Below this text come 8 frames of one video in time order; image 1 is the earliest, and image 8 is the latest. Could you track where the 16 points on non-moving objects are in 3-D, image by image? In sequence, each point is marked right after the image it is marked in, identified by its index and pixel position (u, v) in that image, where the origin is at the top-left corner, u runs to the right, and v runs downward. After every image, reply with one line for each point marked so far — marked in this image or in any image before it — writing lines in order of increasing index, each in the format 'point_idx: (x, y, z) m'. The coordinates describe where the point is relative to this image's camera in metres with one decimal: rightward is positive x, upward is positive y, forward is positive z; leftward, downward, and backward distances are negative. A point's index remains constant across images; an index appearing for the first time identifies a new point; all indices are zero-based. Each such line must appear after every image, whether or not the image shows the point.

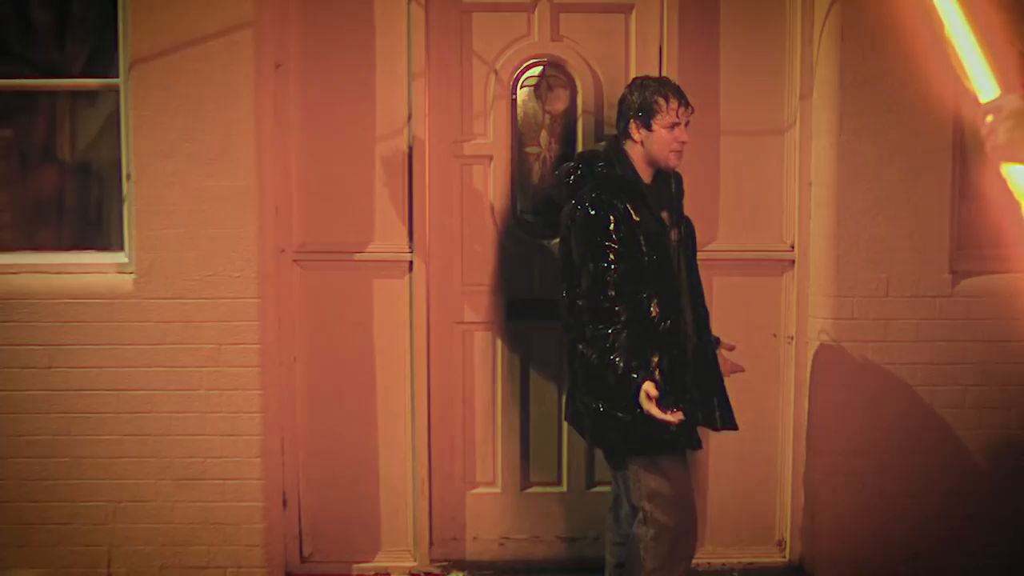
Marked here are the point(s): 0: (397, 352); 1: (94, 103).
0: (-0.3, -0.2, +3.8) m
1: (-1.3, +0.6, +3.9) m
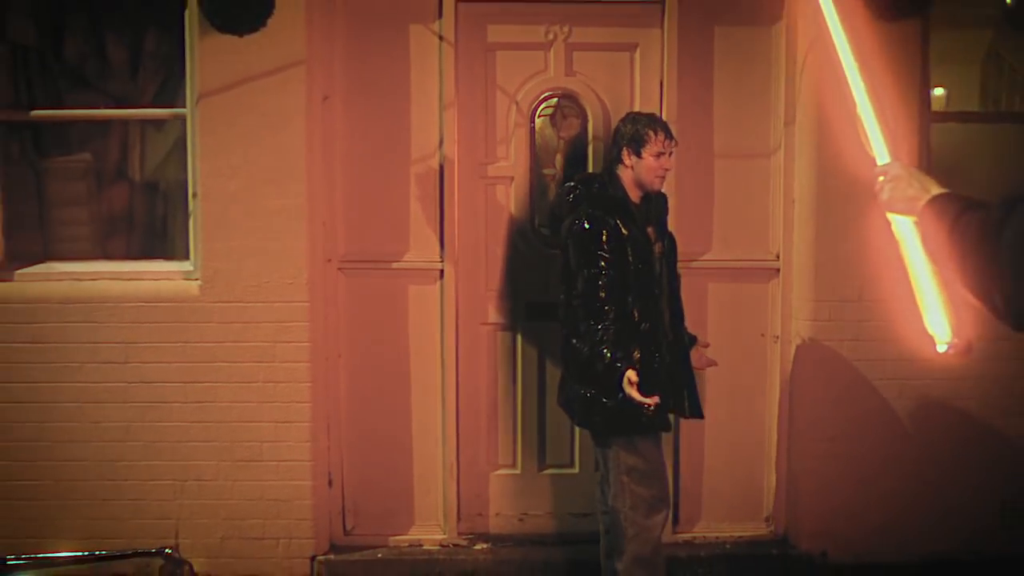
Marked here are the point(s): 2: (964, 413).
0: (-0.3, -0.2, +4.3) m
1: (-1.2, +0.5, +4.4) m
2: (+1.4, -0.4, +4.2) m
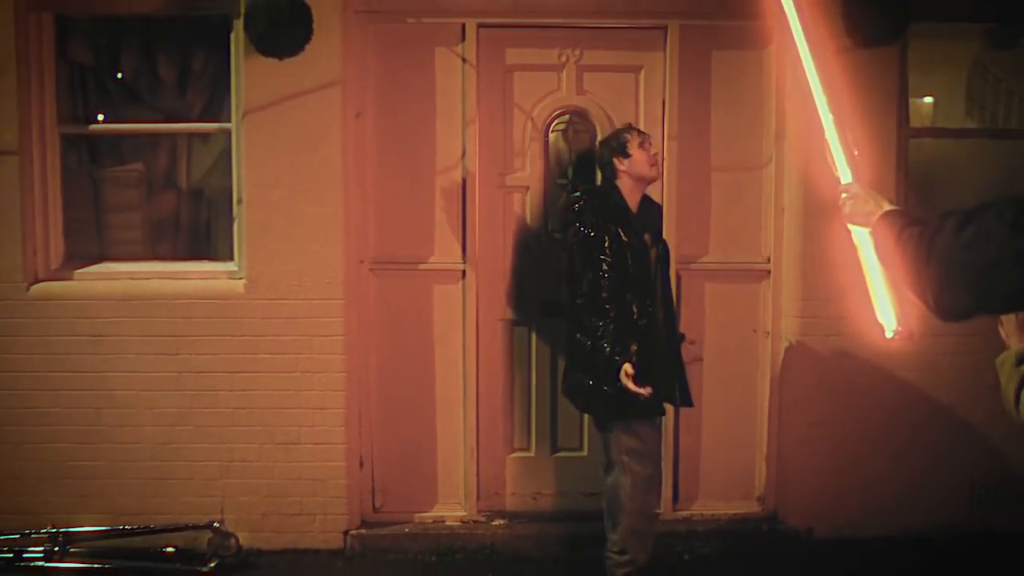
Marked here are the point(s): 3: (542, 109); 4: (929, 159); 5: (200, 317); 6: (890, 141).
0: (-0.2, -0.2, +4.8) m
1: (-1.1, +0.5, +4.8) m
2: (+1.5, -0.4, +4.6) m
3: (+0.1, +0.6, +4.7) m
4: (+1.5, +0.5, +4.8) m
5: (-1.1, -0.1, +4.7) m
6: (+1.3, +0.5, +4.6) m
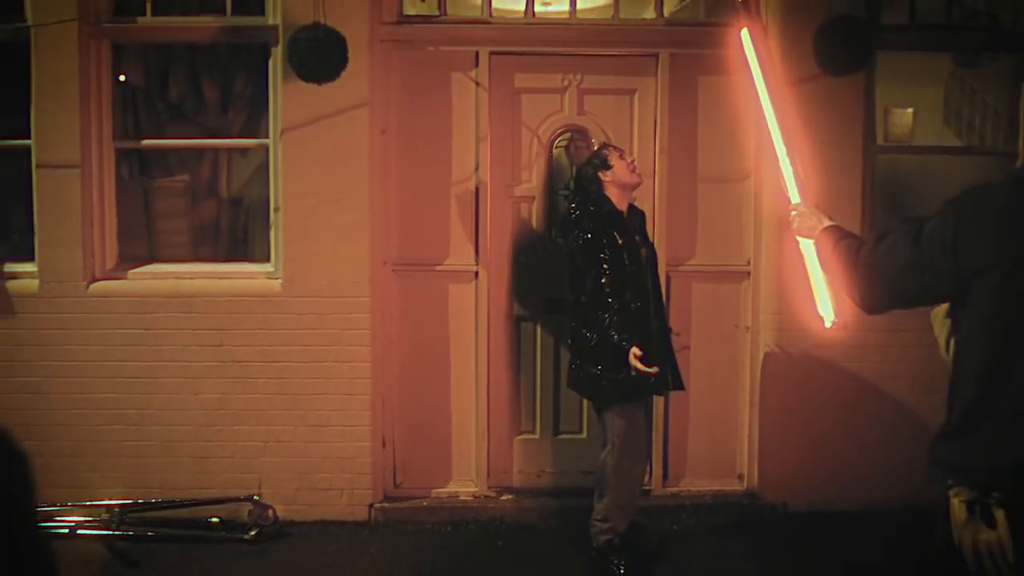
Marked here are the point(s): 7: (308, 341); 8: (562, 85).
0: (-0.2, -0.2, +5.3) m
1: (-1.1, +0.6, +5.4) m
2: (+1.5, -0.4, +5.2) m
3: (+0.1, +0.7, +5.3) m
4: (+1.6, +0.5, +5.3) m
5: (-1.1, -0.1, +5.2) m
6: (+1.4, +0.5, +5.2) m
7: (-0.8, -0.2, +5.2) m
8: (+0.2, +0.8, +5.3) m
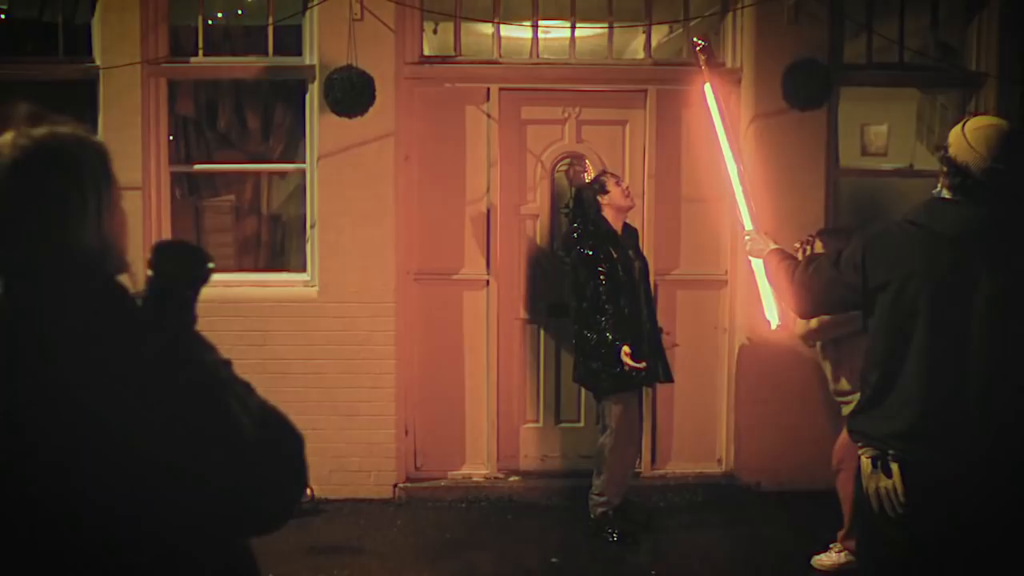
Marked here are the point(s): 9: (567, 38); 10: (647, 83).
0: (-0.2, -0.2, +6.1) m
1: (-1.1, +0.5, +6.1) m
2: (+1.6, -0.4, +5.9) m
3: (+0.2, +0.6, +6.0) m
4: (+1.6, +0.4, +6.1) m
5: (-1.1, -0.1, +5.9) m
6: (+1.4, +0.5, +5.9) m
7: (-0.8, -0.2, +5.9) m
8: (+0.2, +0.8, +6.0) m
9: (+0.3, +1.2, +6.0) m
10: (+0.6, +0.9, +6.0) m
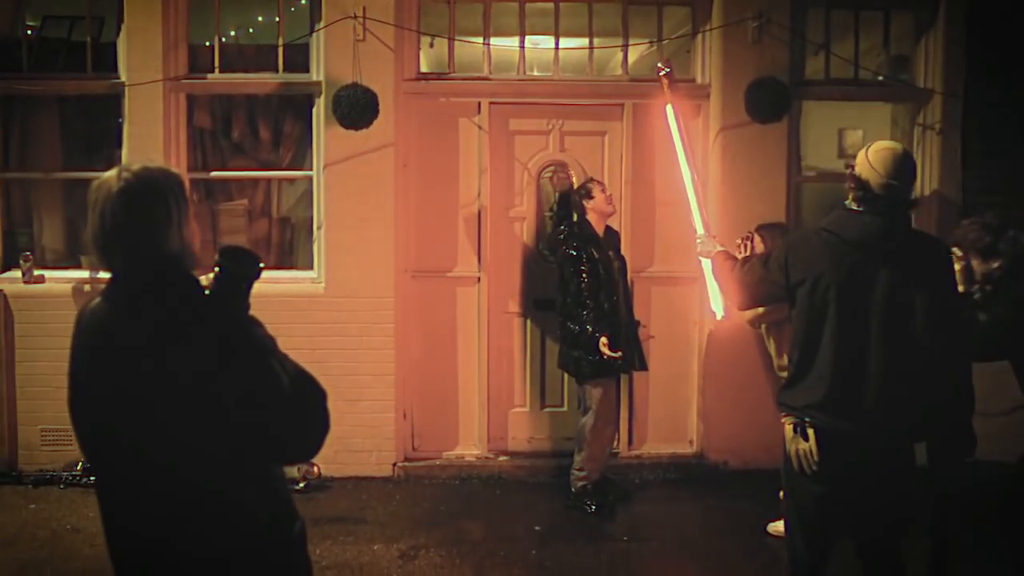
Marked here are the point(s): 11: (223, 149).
0: (-0.2, -0.2, +6.6) m
1: (-1.1, +0.5, +6.7) m
2: (+1.5, -0.4, +6.5) m
3: (+0.1, +0.6, +6.6) m
4: (+1.5, +0.5, +6.7) m
5: (-1.1, -0.1, +6.5) m
6: (+1.3, +0.5, +6.5) m
7: (-0.8, -0.2, +6.5) m
8: (+0.2, +0.8, +6.6) m
9: (+0.2, +1.2, +6.6) m
10: (+0.6, +1.0, +6.5) m
11: (-1.5, +0.7, +6.7) m
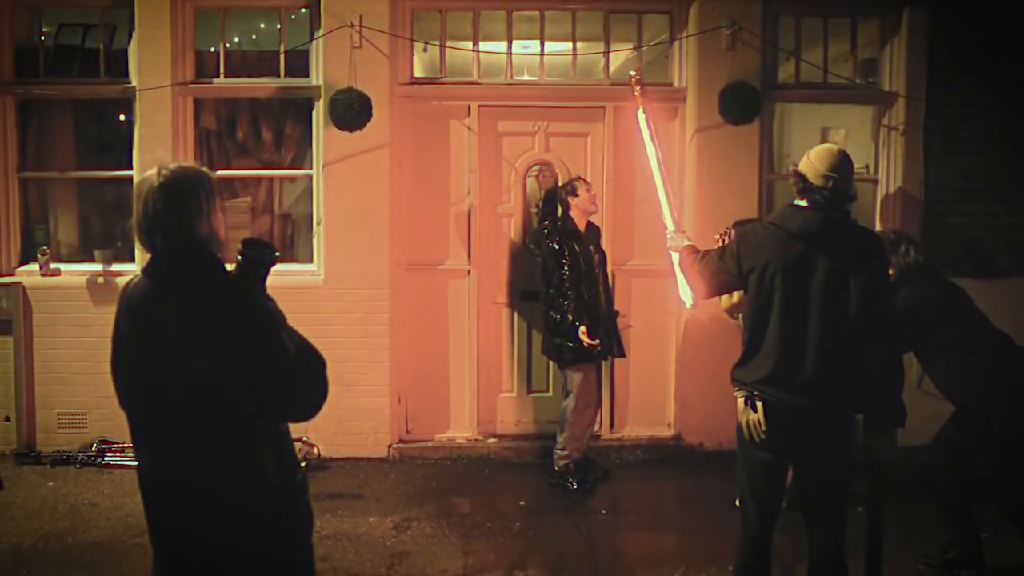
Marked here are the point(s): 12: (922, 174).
0: (-0.3, -0.2, +7.1) m
1: (-1.2, +0.6, +7.1) m
2: (+1.4, -0.4, +6.9) m
3: (+0.1, +0.7, +7.0) m
4: (+1.5, +0.5, +7.1) m
5: (-1.2, -0.1, +6.9) m
6: (+1.3, +0.6, +6.9) m
7: (-0.9, -0.2, +6.9) m
8: (+0.1, +0.8, +7.0) m
9: (+0.1, +1.3, +7.0) m
10: (+0.5, +1.0, +6.9) m
11: (-1.6, +0.8, +7.1) m
12: (+2.2, +0.6, +7.0) m
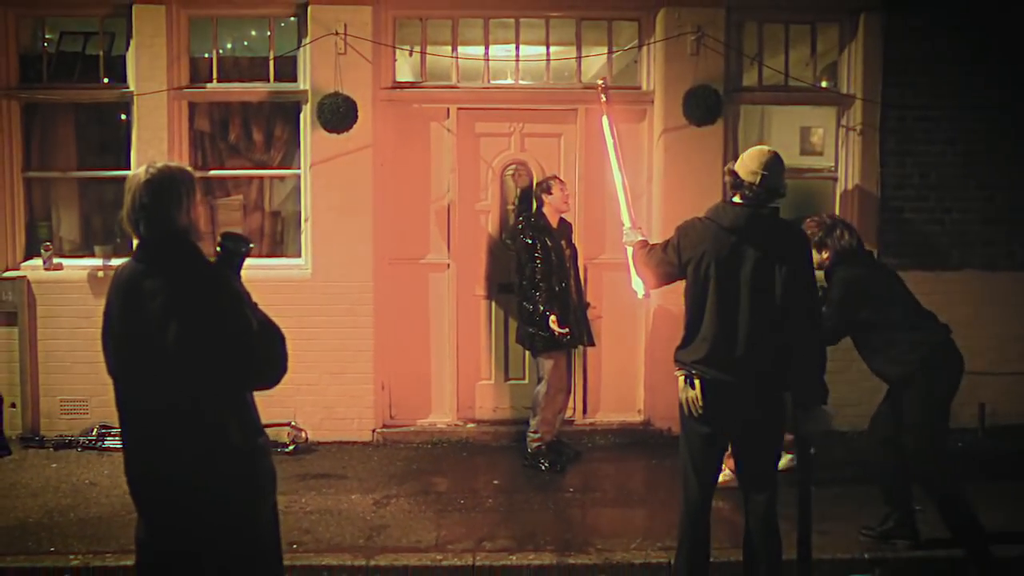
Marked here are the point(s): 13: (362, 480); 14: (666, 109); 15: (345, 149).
0: (-0.4, -0.1, +7.5) m
1: (-1.3, +0.6, +7.5) m
2: (+1.3, -0.3, +7.3) m
3: (-0.1, +0.7, +7.4) m
4: (+1.4, +0.6, +7.5) m
5: (-1.3, 0.0, +7.3) m
6: (+1.1, +0.6, +7.3) m
7: (-1.0, -0.1, +7.3) m
8: (0.0, +0.9, +7.4) m
9: (0.0, +1.3, +7.4) m
10: (+0.4, +1.0, +7.3) m
11: (-1.7, +0.8, +7.5) m
12: (+2.1, +0.7, +7.4) m
13: (-0.8, -1.0, +6.5) m
14: (+0.9, +1.0, +7.2) m
15: (-0.9, +0.8, +7.2) m
